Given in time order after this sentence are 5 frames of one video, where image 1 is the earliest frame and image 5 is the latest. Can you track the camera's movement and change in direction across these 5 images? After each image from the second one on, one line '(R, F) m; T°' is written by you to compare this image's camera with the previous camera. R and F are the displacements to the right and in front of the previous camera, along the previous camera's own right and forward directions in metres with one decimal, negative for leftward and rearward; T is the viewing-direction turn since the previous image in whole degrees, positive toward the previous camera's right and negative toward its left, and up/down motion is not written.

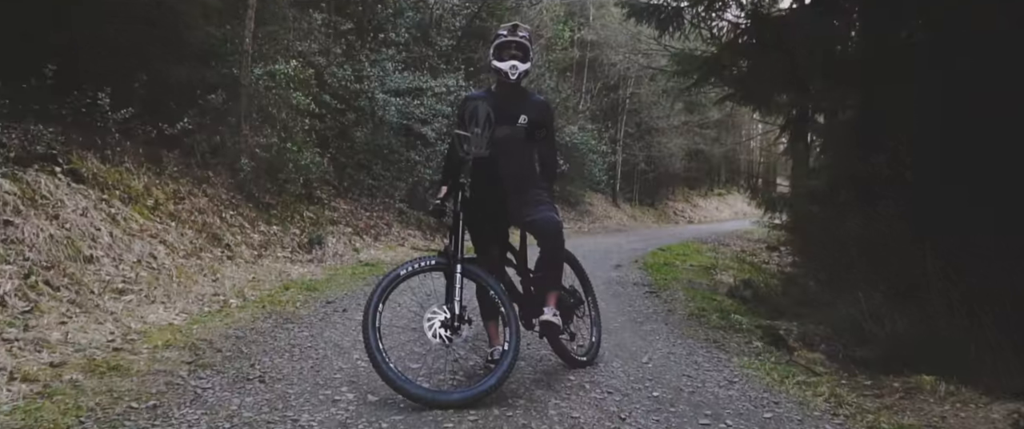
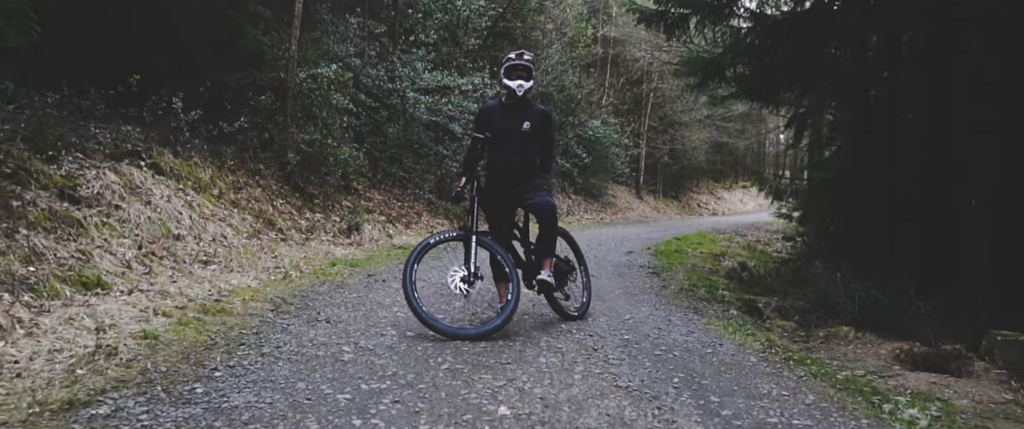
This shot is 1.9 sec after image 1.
(+0.2, -1.2) m; -2°
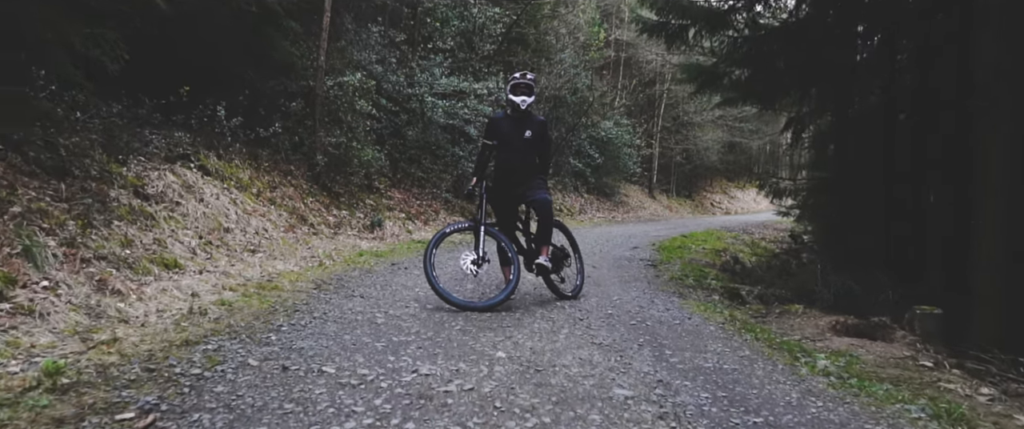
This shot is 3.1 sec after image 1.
(+0.1, -1.0) m; -1°
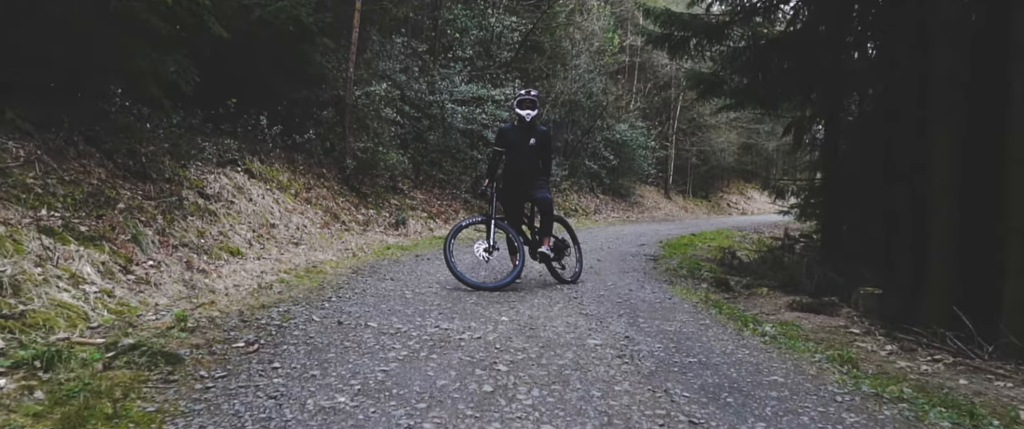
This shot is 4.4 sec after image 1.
(+0.1, -1.1) m; -2°
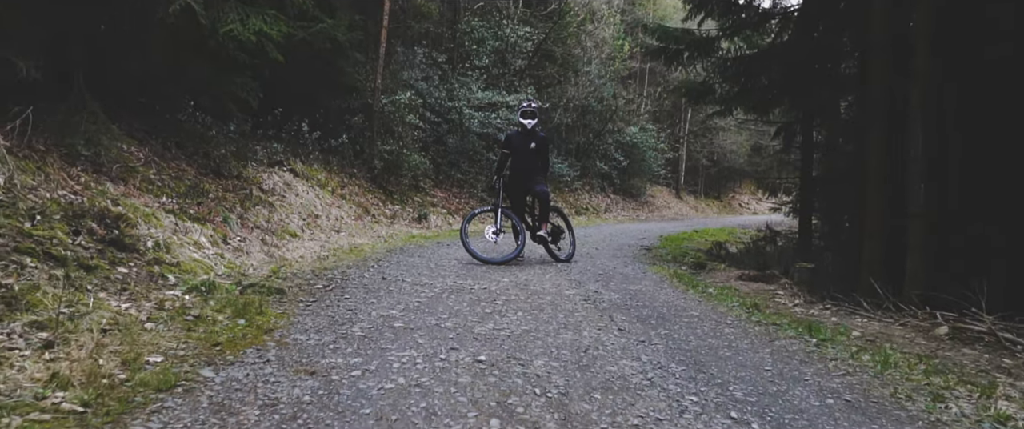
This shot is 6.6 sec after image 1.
(+0.2, -1.7) m; -2°
